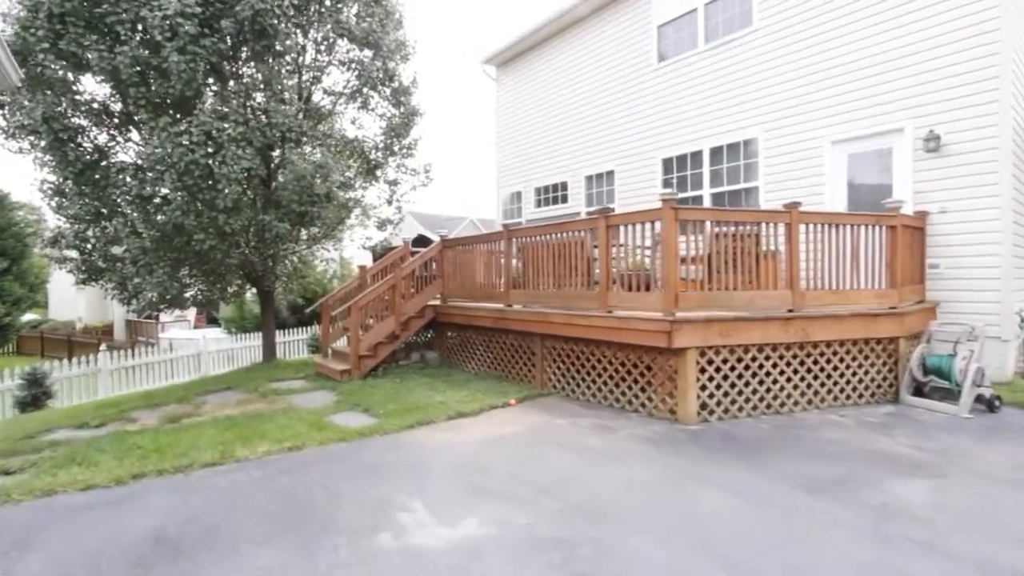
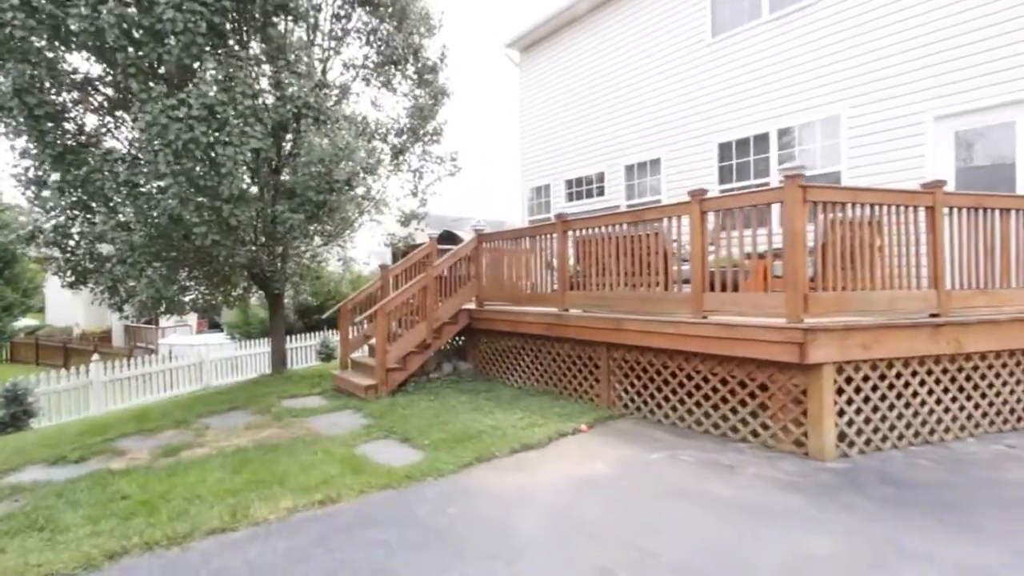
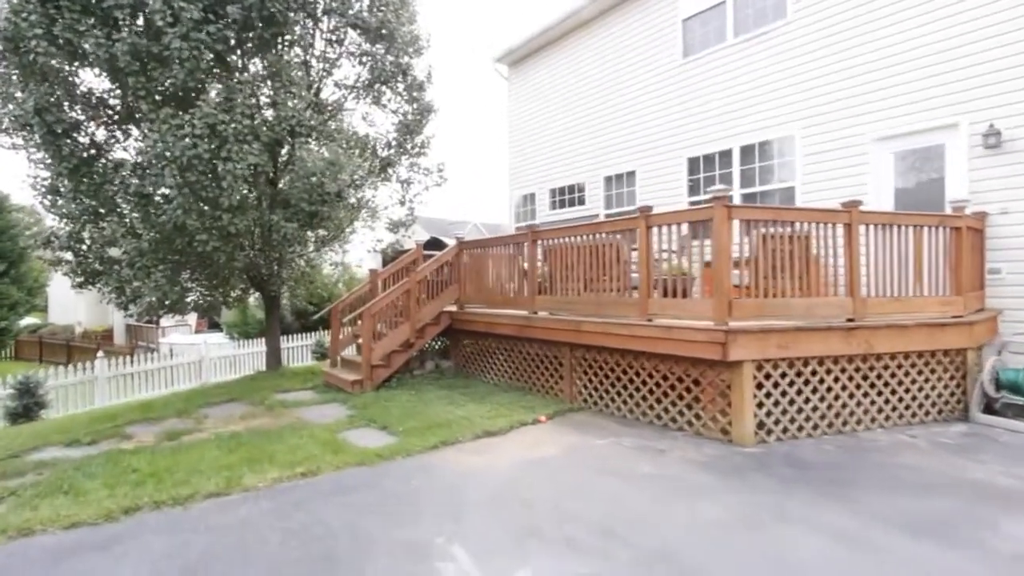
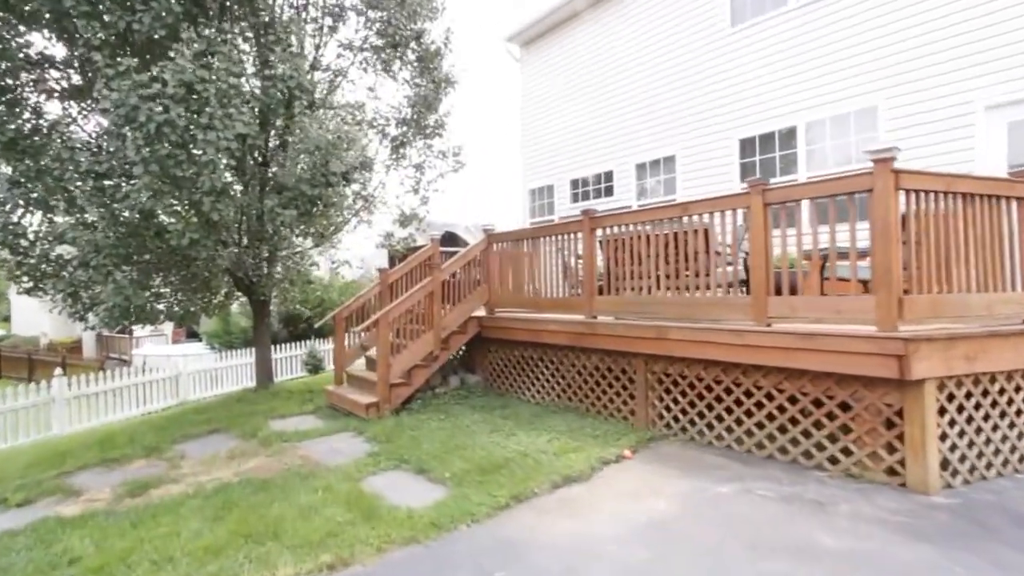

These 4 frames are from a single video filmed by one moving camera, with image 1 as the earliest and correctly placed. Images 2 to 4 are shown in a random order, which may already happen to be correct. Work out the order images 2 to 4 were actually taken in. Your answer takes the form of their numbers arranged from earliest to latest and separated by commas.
3, 2, 4
